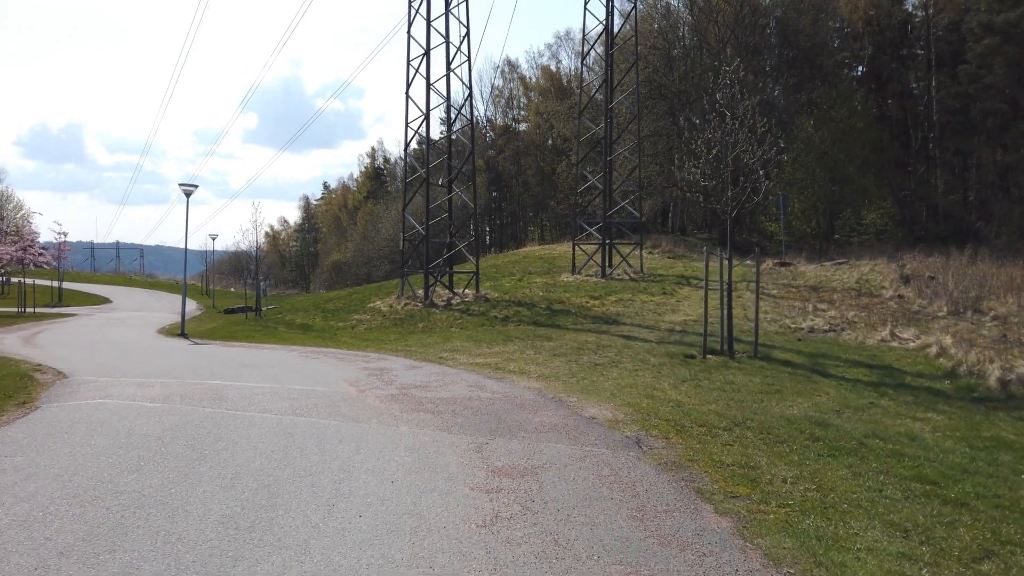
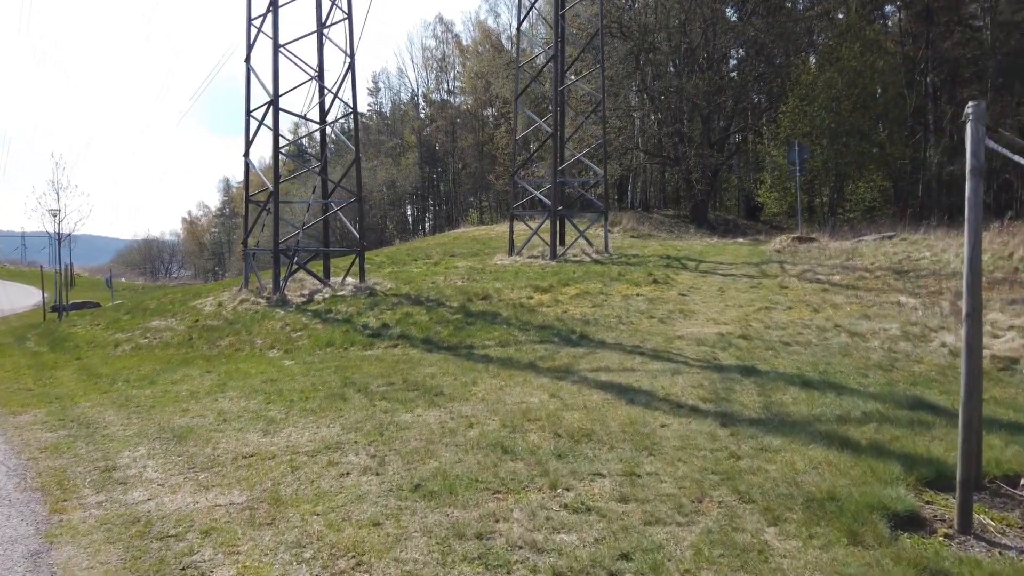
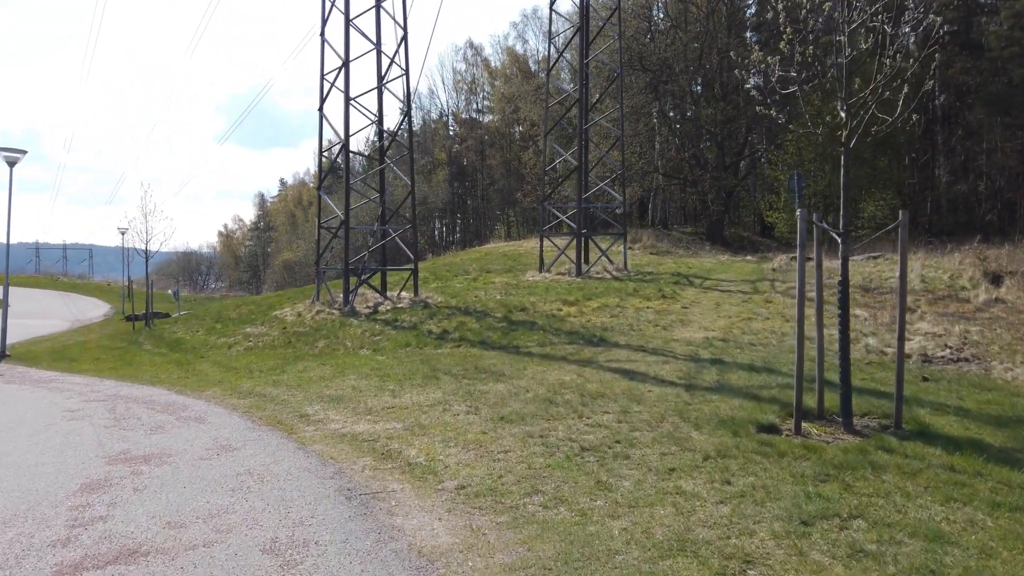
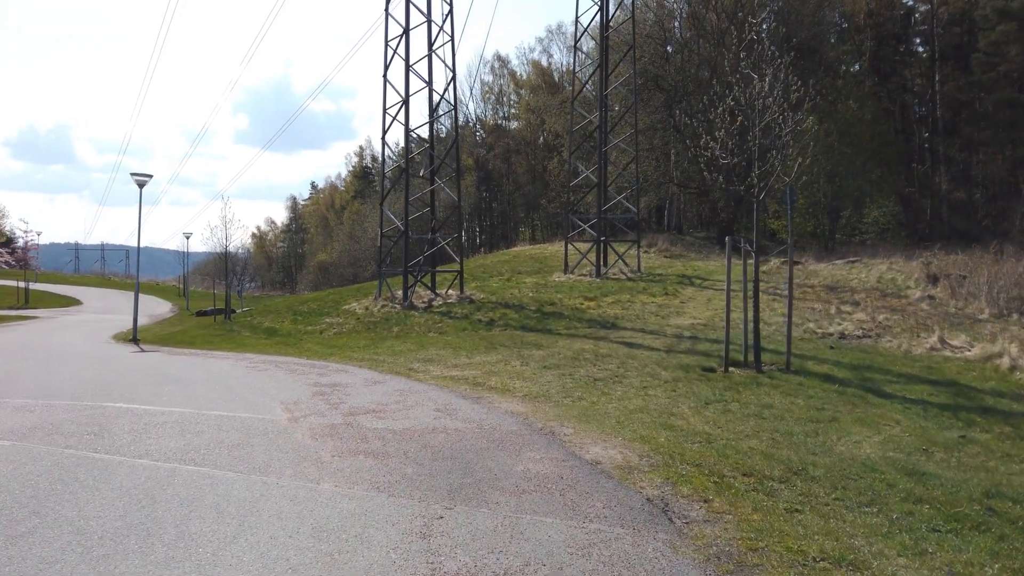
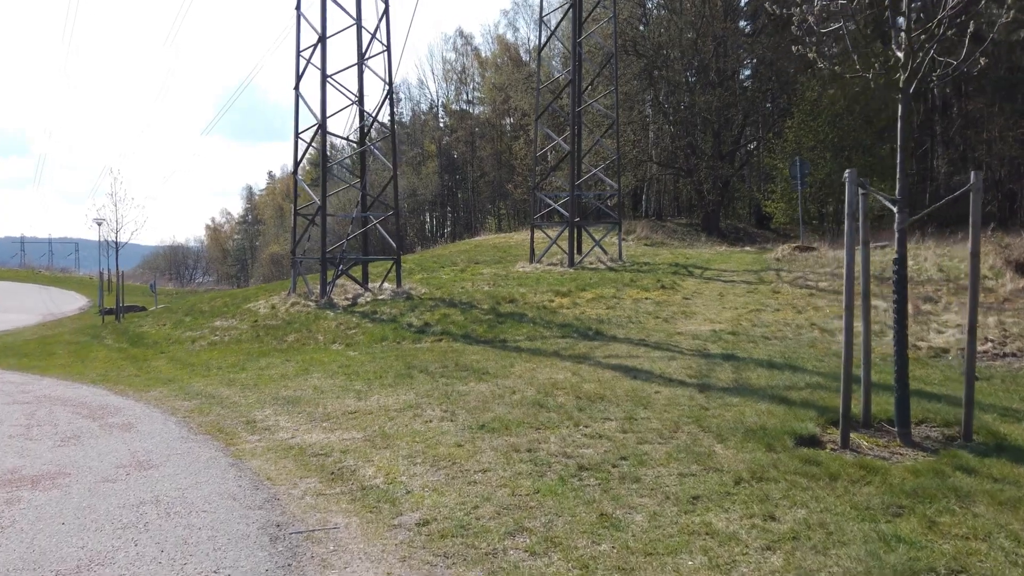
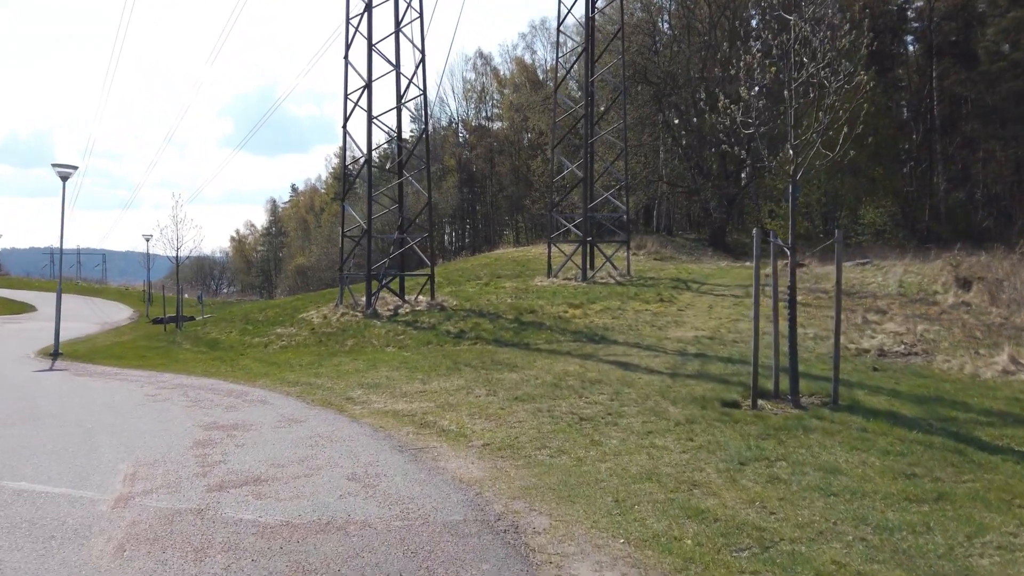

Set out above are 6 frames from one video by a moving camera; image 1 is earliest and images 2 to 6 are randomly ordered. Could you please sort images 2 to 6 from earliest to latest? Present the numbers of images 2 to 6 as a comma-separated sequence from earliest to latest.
4, 6, 3, 5, 2
